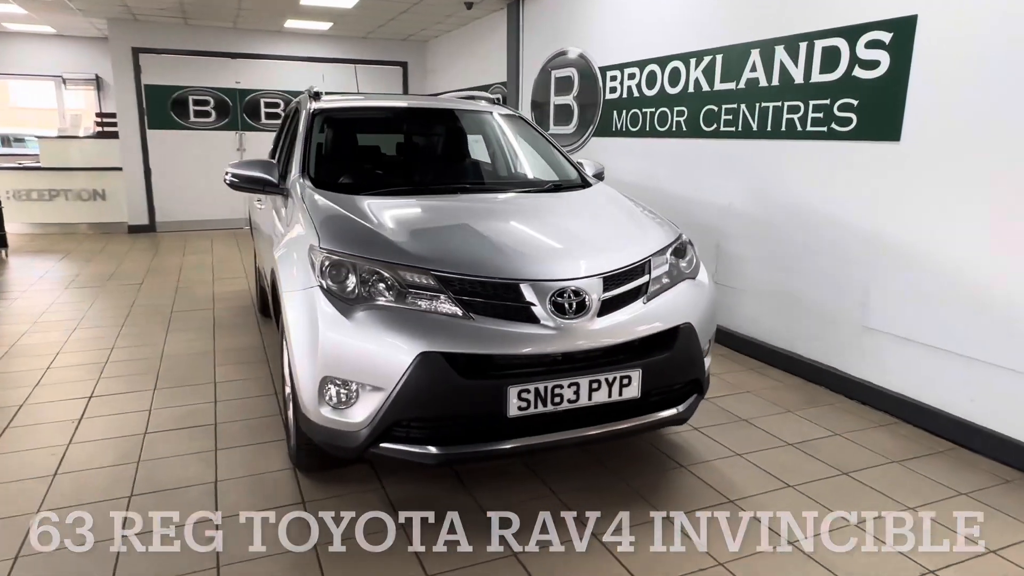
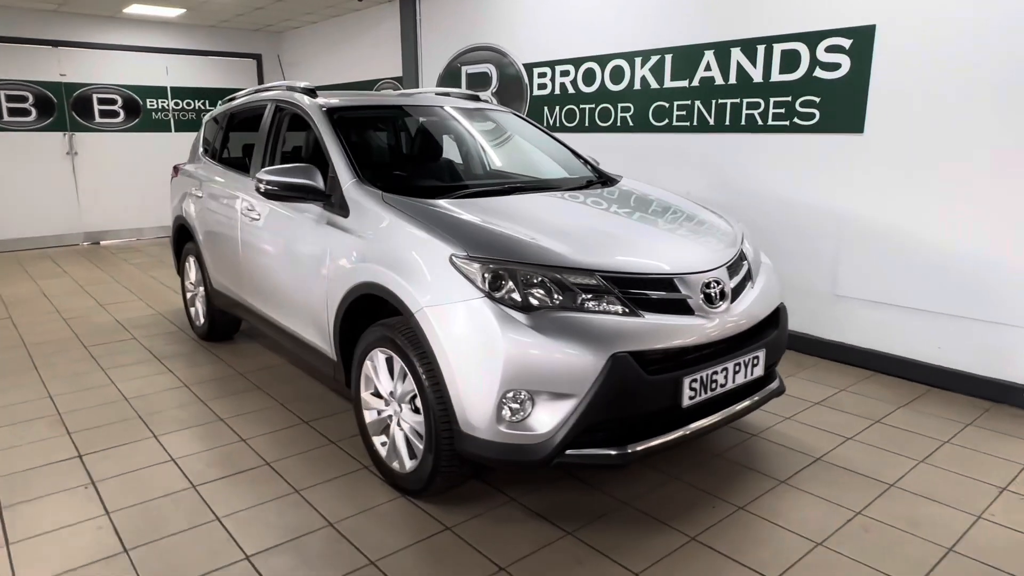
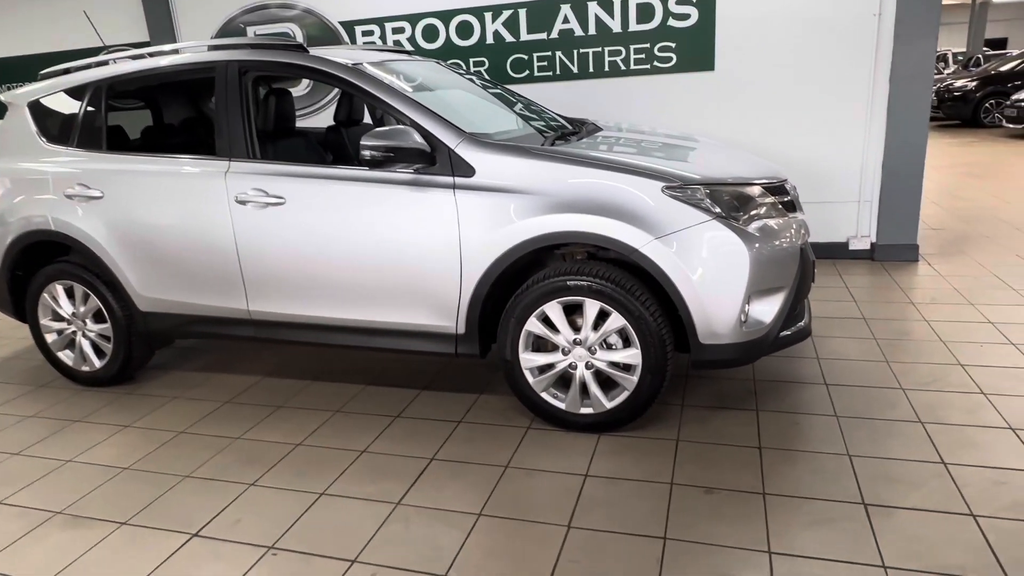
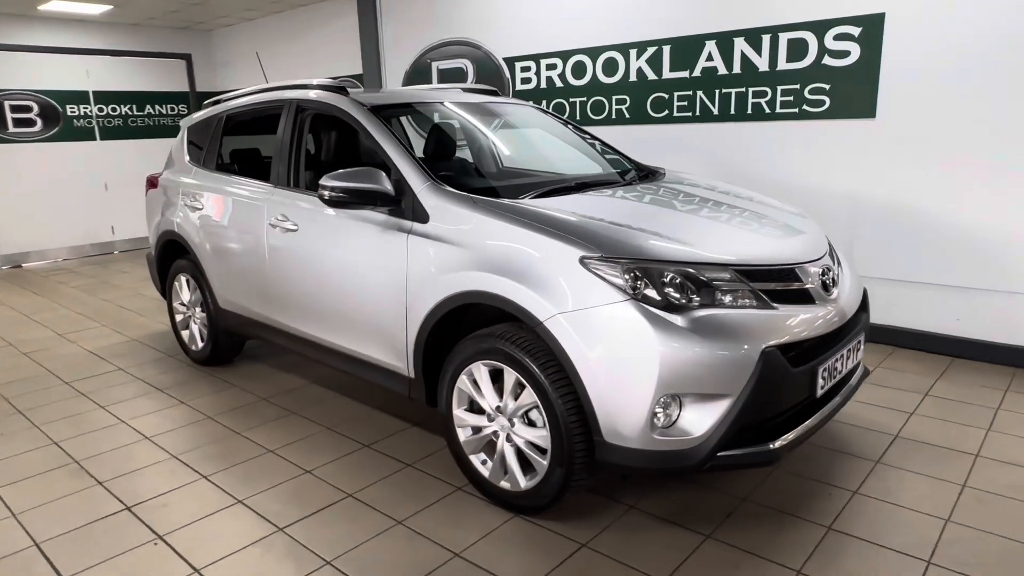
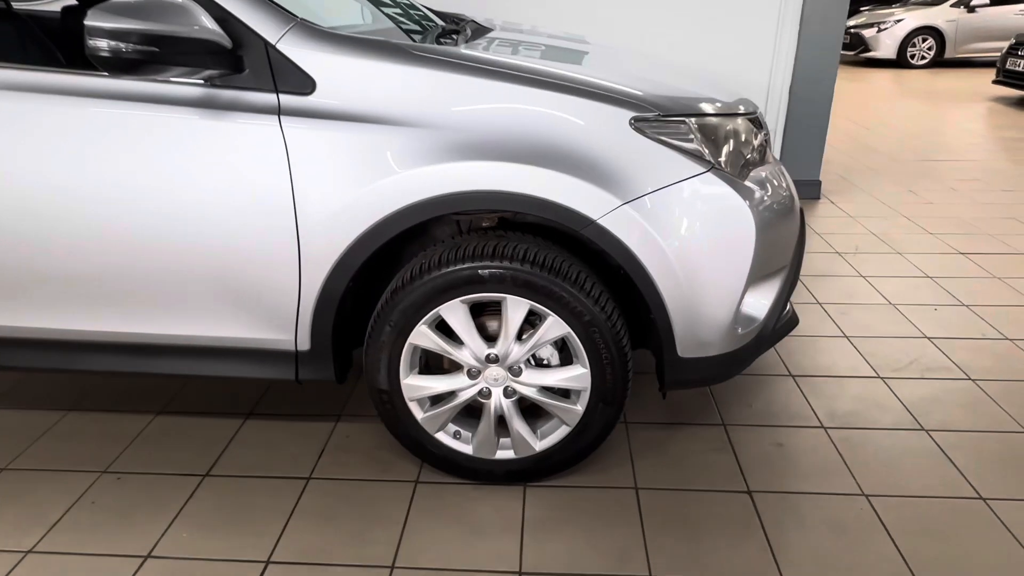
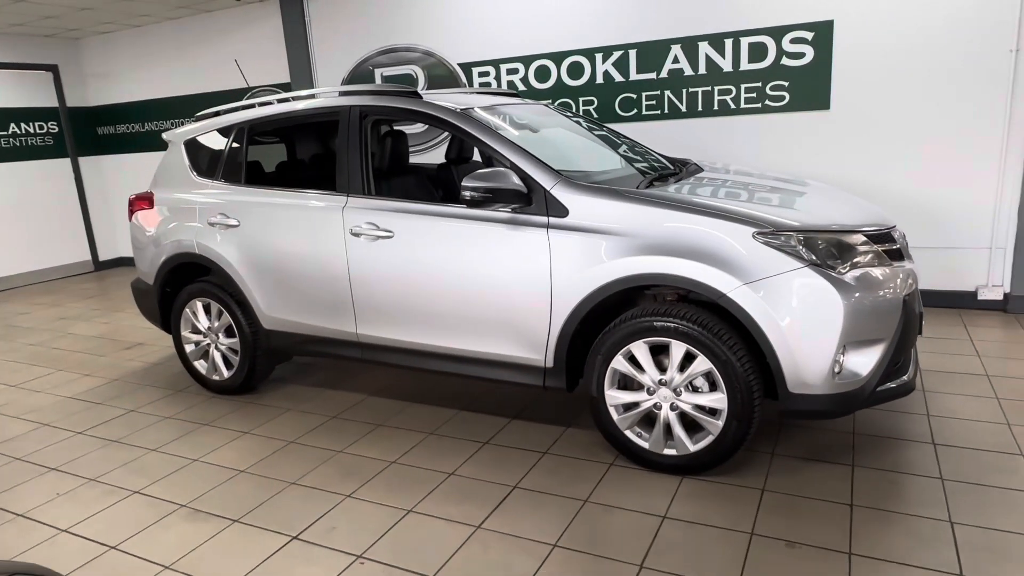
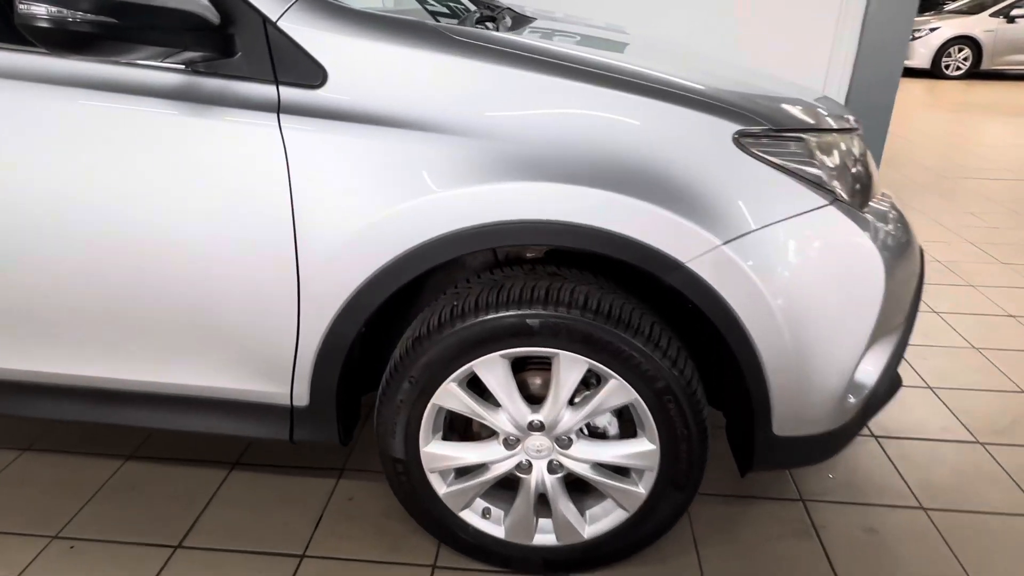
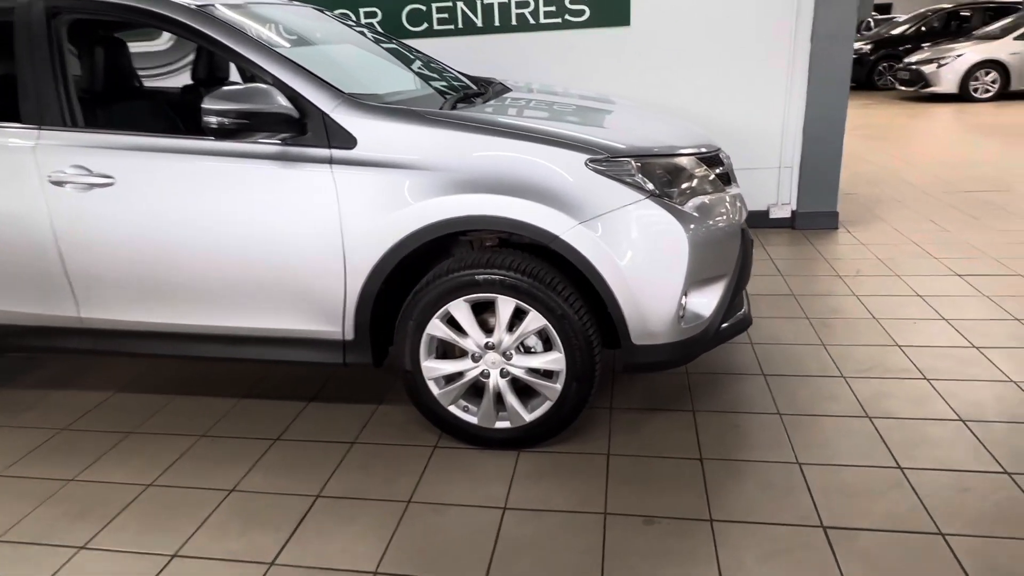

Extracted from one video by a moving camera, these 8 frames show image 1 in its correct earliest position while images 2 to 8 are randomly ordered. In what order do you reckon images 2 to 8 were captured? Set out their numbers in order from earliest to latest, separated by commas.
2, 4, 6, 3, 8, 5, 7
